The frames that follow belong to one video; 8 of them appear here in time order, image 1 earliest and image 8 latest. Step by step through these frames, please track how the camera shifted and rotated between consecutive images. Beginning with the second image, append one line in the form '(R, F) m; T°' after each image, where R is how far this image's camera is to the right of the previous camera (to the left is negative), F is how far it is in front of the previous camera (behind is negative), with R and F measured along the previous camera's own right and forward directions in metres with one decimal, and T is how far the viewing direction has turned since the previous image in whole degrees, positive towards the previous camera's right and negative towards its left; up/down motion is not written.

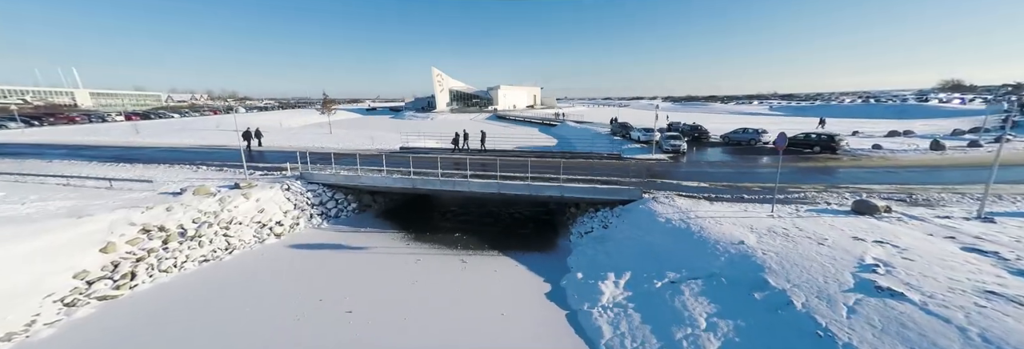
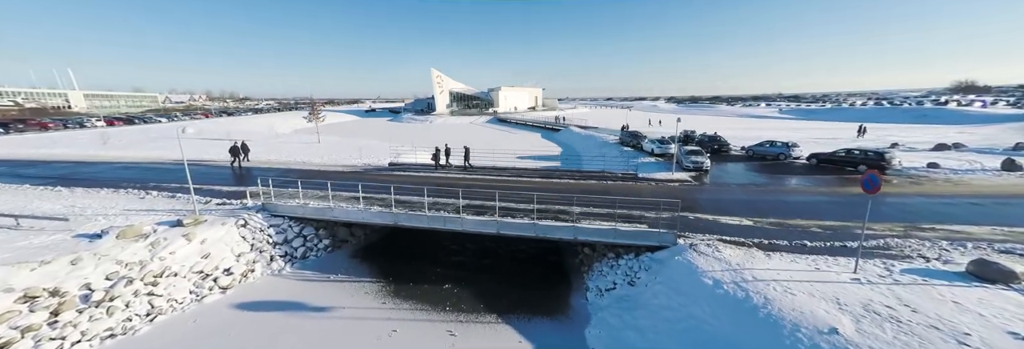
(0.0, +1.9) m; 0°
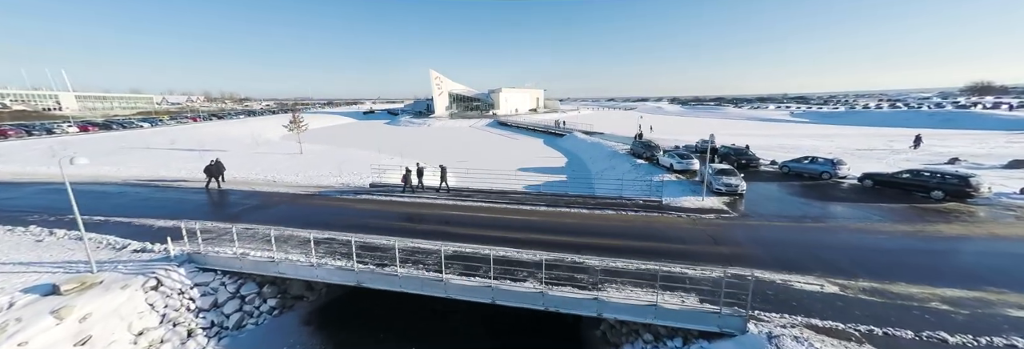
(0.0, +2.4) m; 0°
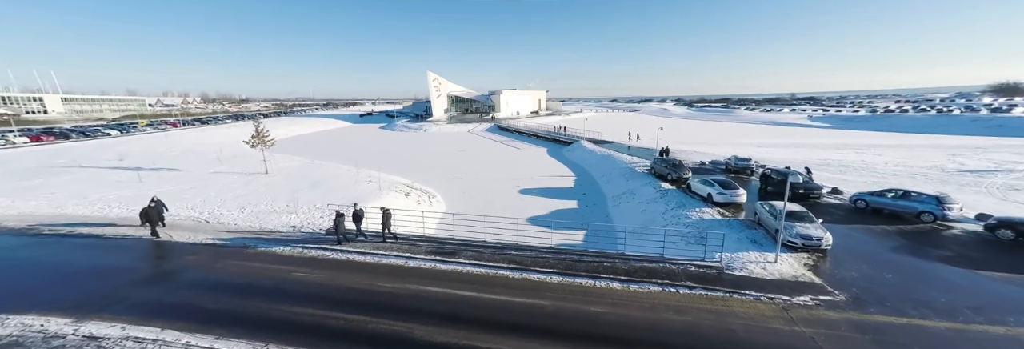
(+0.1, +3.6) m; 0°
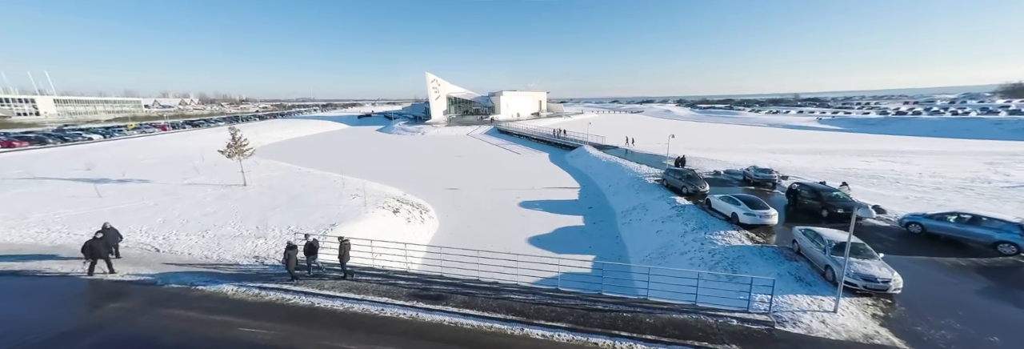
(0.0, +1.7) m; 0°
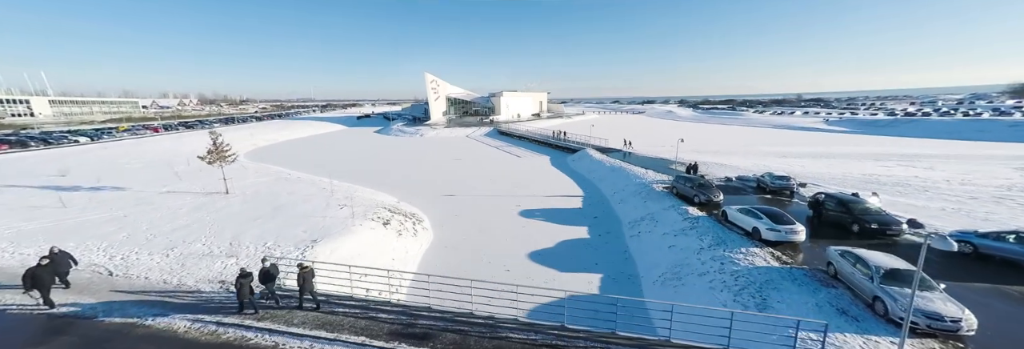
(0.0, +1.2) m; 0°
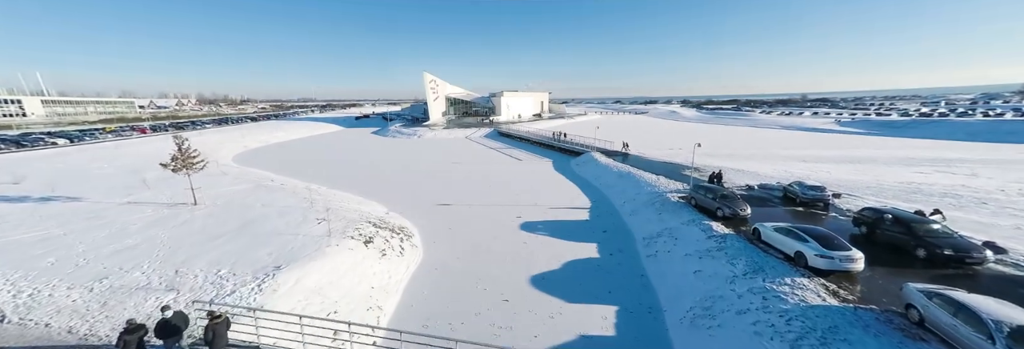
(+0.1, +1.9) m; 0°
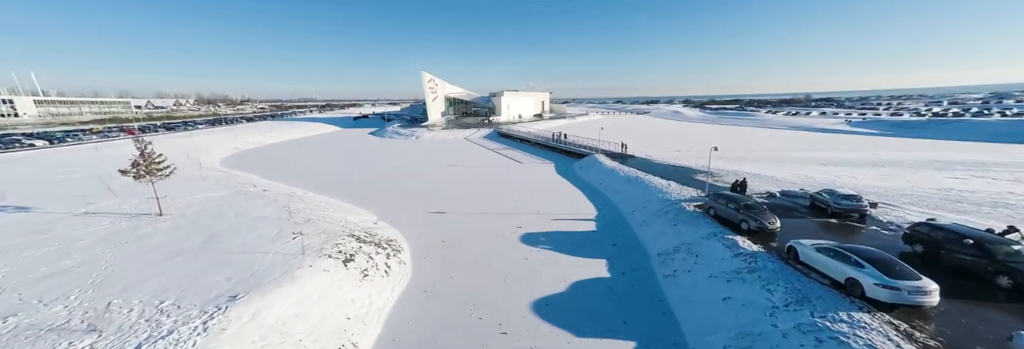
(0.0, +1.6) m; 0°
